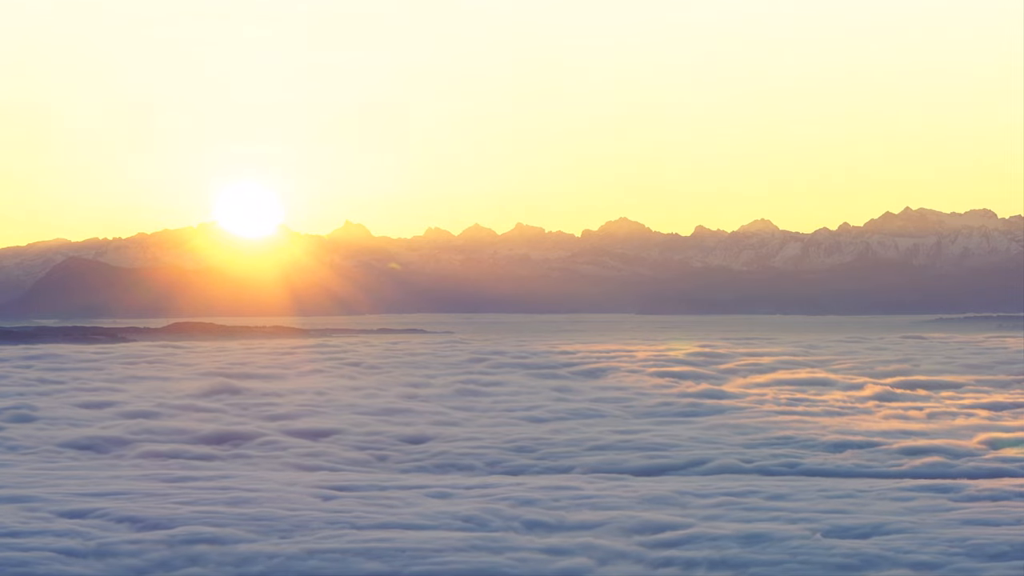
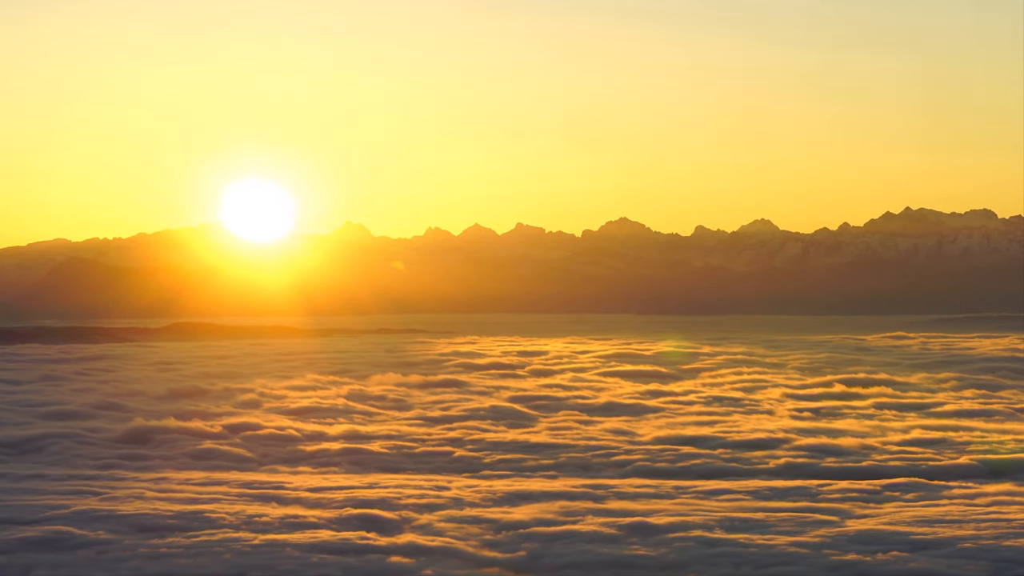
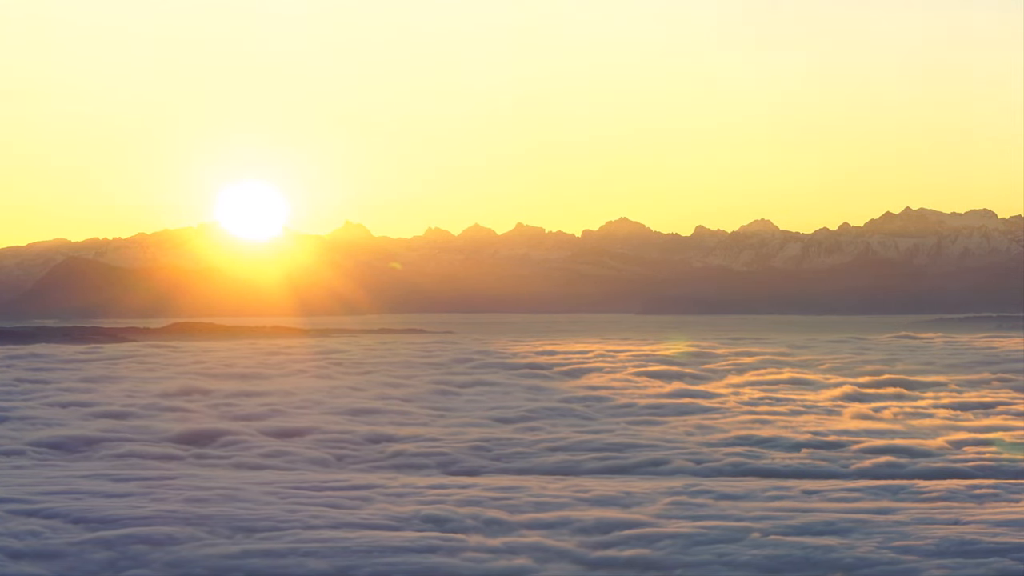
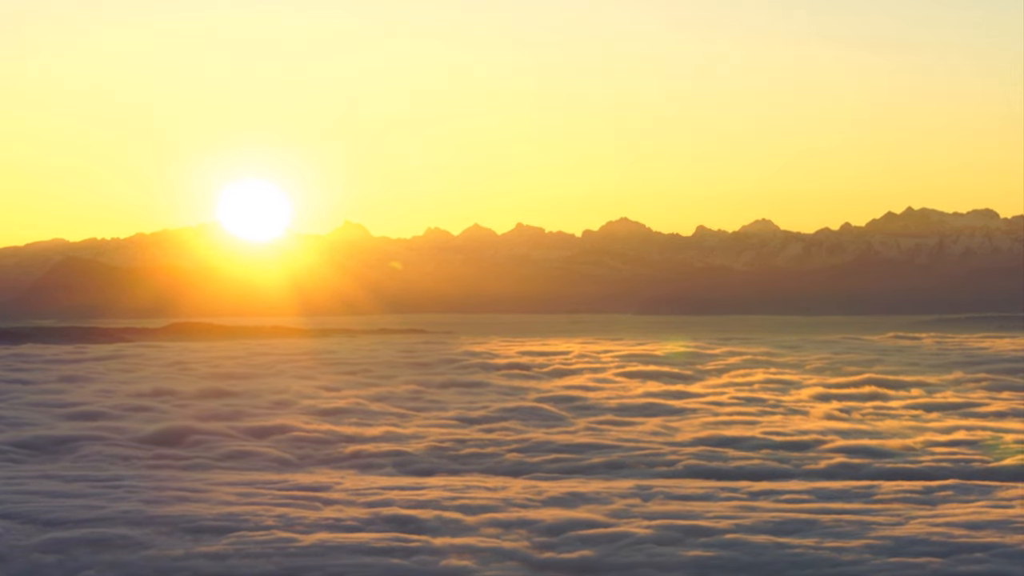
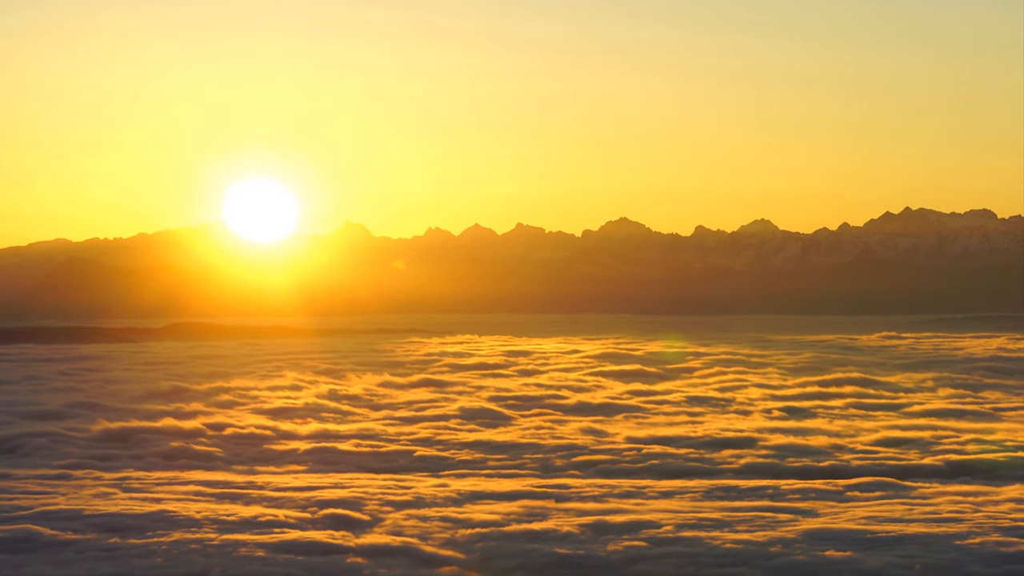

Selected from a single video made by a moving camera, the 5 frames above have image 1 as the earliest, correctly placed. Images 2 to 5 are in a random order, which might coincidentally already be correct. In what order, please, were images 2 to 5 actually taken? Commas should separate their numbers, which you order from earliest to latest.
3, 4, 2, 5
